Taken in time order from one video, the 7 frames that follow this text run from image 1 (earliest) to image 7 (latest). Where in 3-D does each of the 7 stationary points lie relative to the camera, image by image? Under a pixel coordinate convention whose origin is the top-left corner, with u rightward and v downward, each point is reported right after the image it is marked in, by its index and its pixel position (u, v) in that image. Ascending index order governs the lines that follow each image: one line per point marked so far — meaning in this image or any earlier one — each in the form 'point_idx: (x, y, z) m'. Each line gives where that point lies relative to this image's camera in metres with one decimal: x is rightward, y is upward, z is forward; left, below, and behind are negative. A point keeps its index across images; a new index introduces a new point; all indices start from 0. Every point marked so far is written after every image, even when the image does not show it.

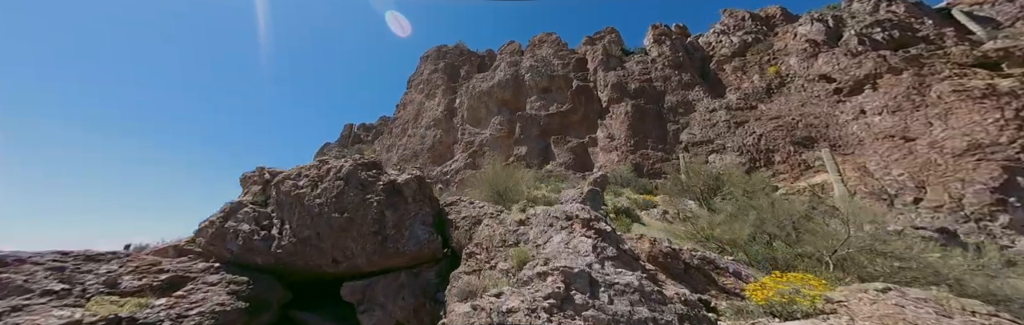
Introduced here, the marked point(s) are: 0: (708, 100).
0: (+5.5, +1.7, +9.4) m
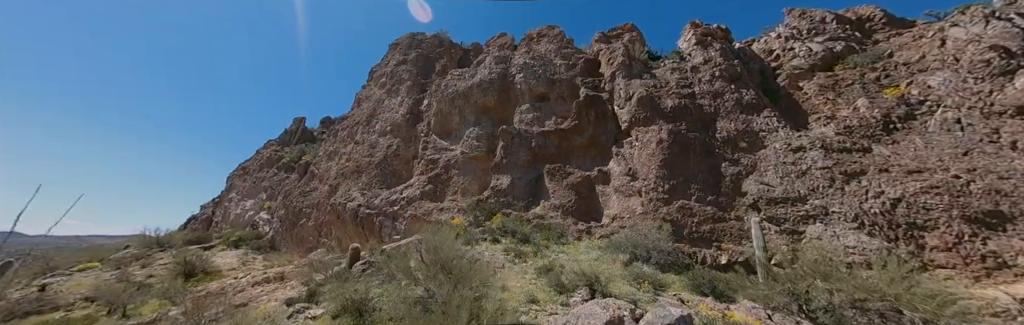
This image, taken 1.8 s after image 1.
0: (+5.1, +0.5, +6.2) m
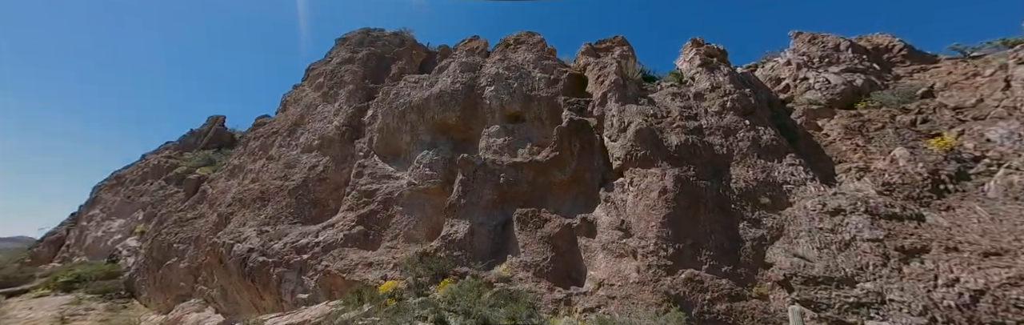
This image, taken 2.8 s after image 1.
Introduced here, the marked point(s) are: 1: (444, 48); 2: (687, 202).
0: (+4.5, -0.4, +4.9) m
1: (-2.0, +3.3, +9.9) m
2: (+2.6, -0.6, +4.9) m
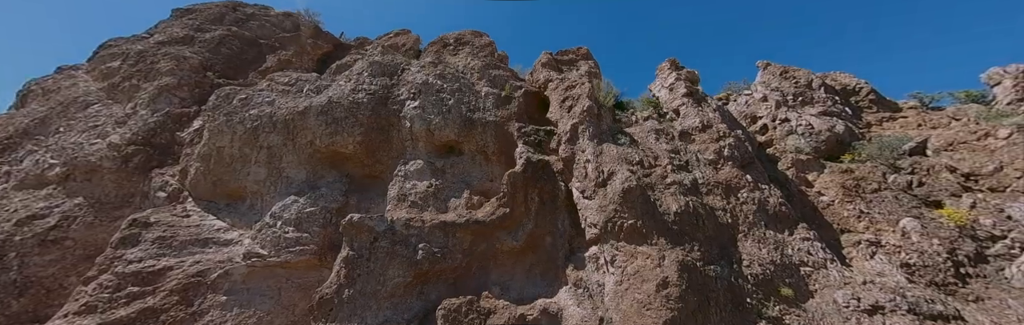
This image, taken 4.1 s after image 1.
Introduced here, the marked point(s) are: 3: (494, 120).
0: (+3.8, -1.2, +3.8) m
1: (-3.4, +2.7, +7.4) m
2: (+1.9, -1.3, +3.4) m
3: (-0.2, +0.6, +4.7) m
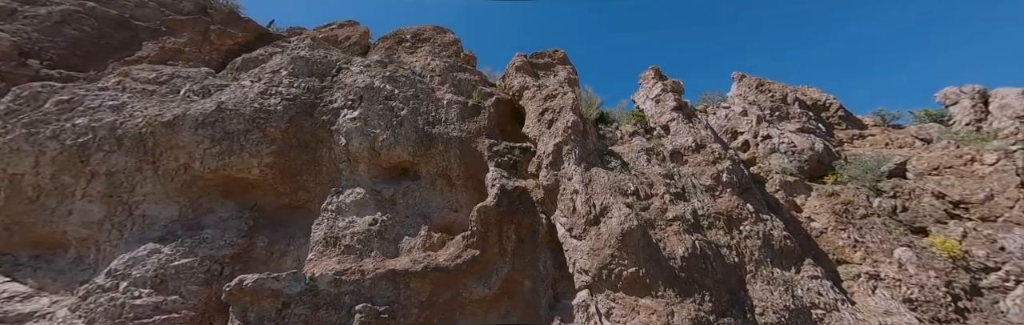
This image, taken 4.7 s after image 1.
0: (+3.5, -1.5, +3.4) m
1: (-4.1, +2.4, +6.2) m
2: (+1.6, -1.6, +2.7) m
3: (-0.6, +0.3, +3.8) m
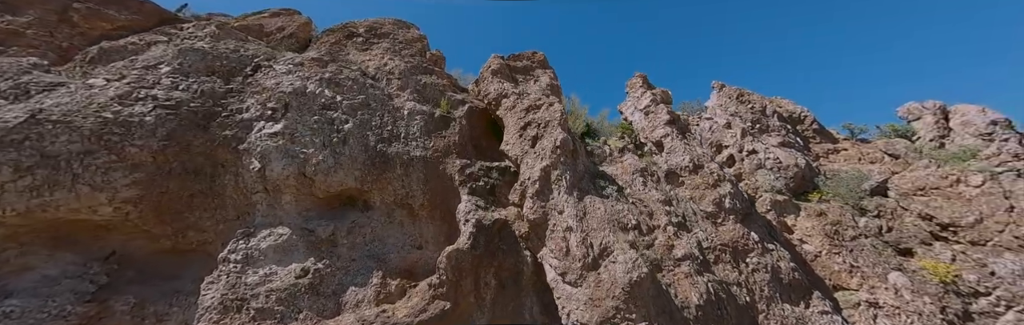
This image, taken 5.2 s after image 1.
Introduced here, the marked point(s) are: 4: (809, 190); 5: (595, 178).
0: (+3.3, -1.8, +3.1) m
1: (-4.5, +2.2, +5.1) m
2: (+1.5, -1.8, +2.2) m
3: (-0.8, +0.1, +3.1) m
4: (+4.5, -0.4, +5.1) m
5: (+0.8, -0.1, +3.3) m
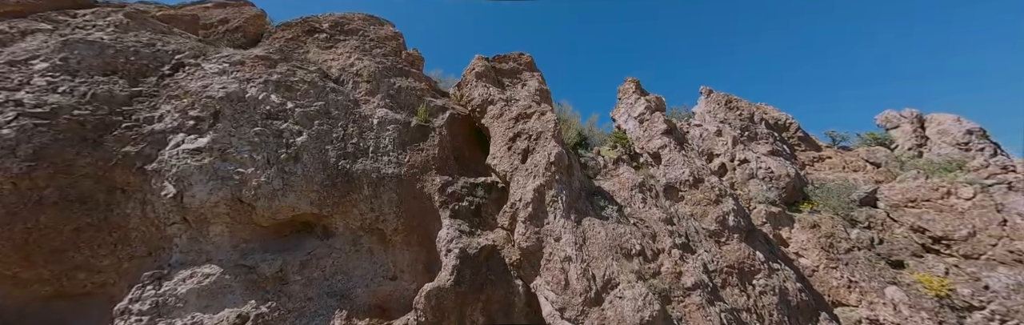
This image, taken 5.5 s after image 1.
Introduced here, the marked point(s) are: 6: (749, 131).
0: (+3.2, -1.9, +2.9) m
1: (-4.7, +2.0, +4.4) m
2: (+1.5, -1.9, +2.0) m
3: (-0.9, 0.0, +2.7) m
4: (+4.3, -0.6, +5.0) m
5: (+0.7, -0.2, +2.9) m
6: (+4.0, +0.5, +5.8) m
